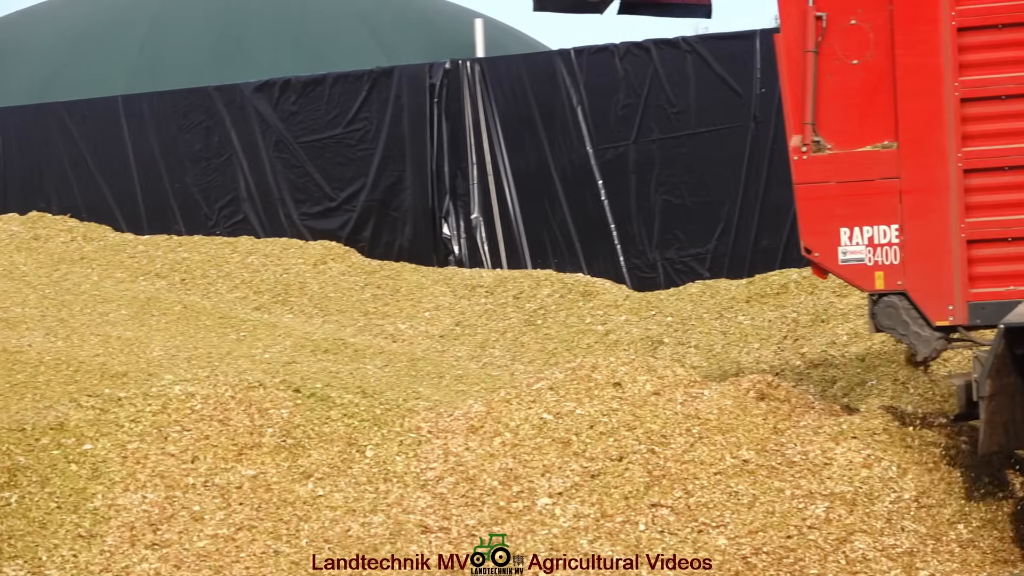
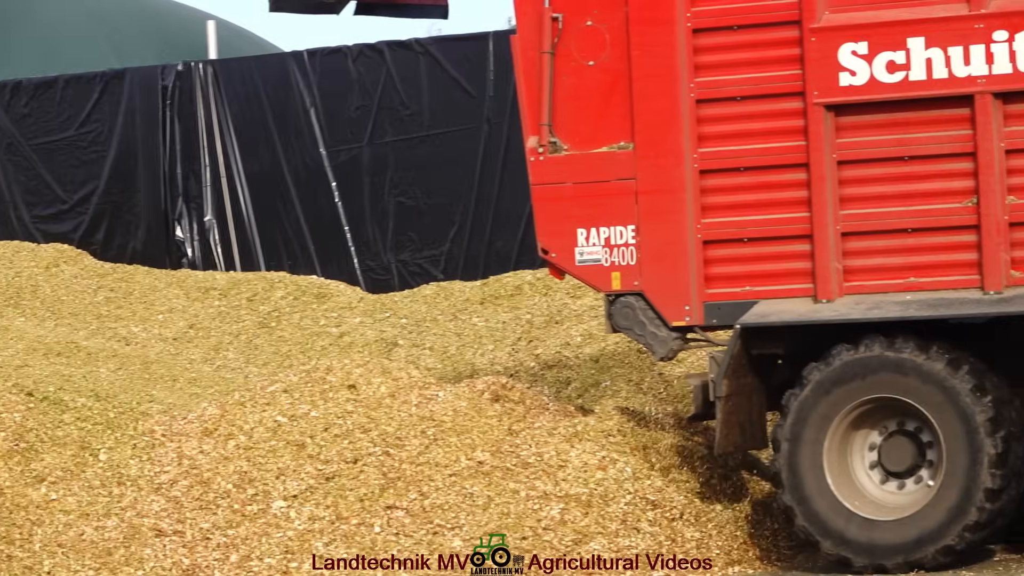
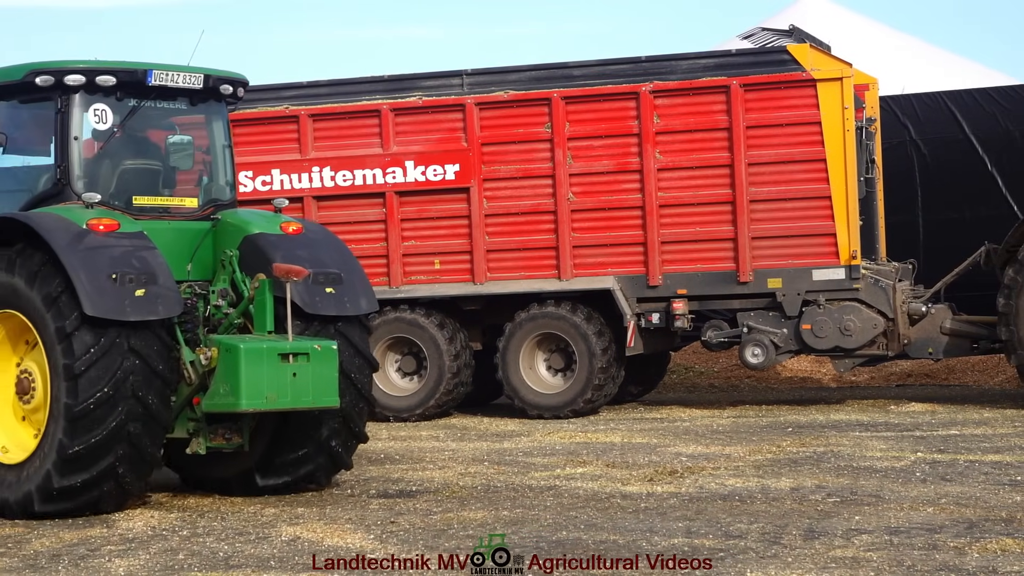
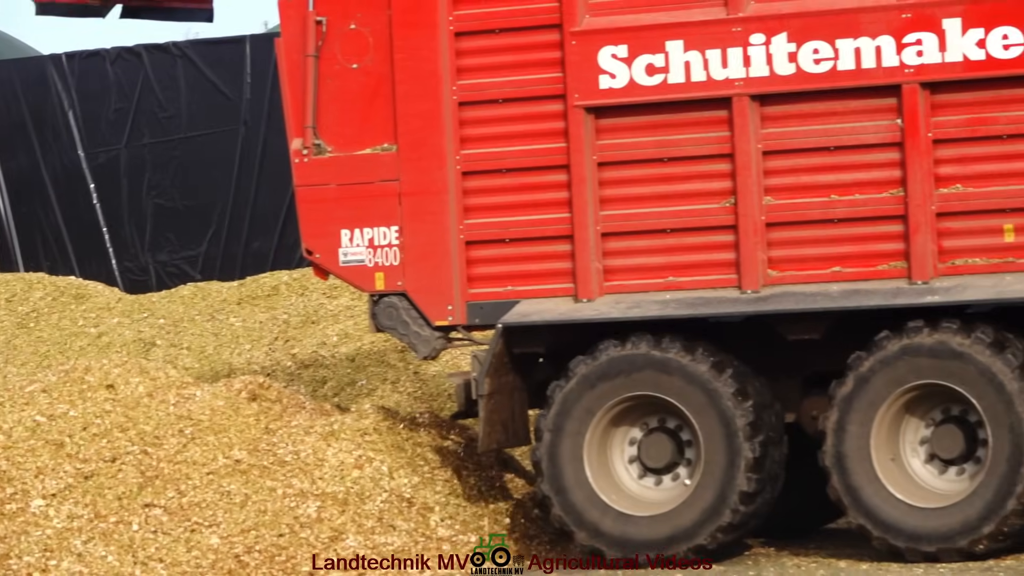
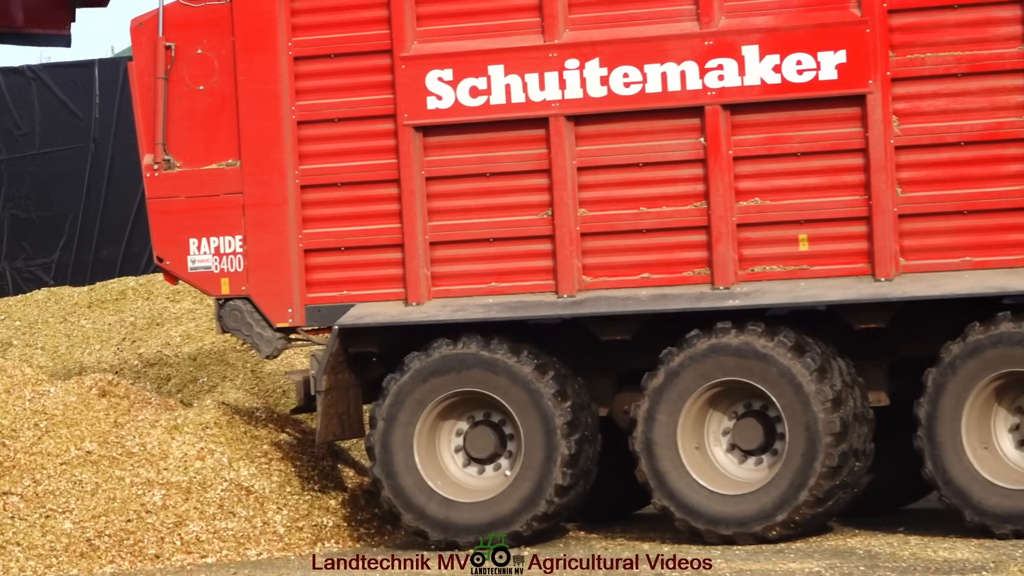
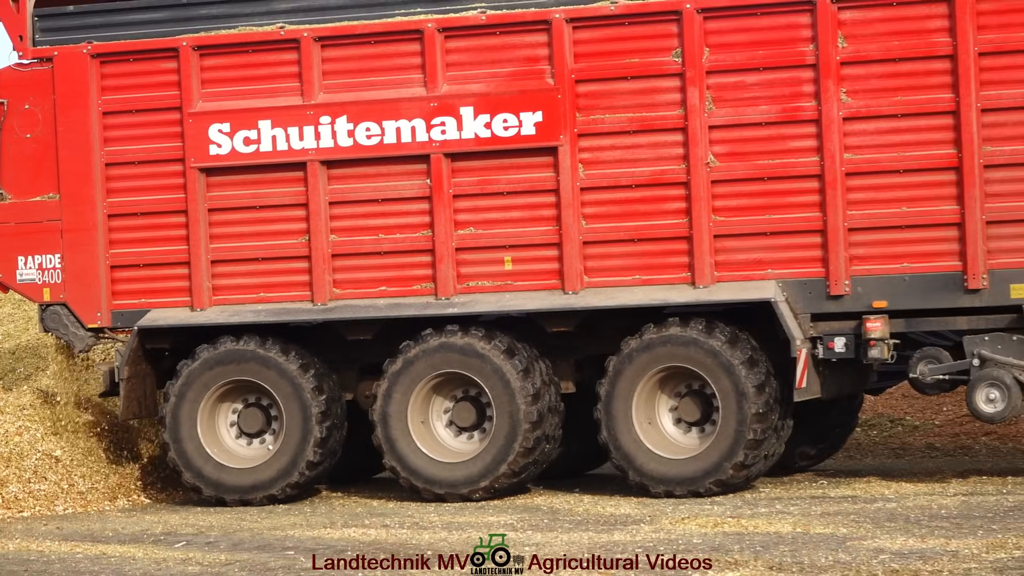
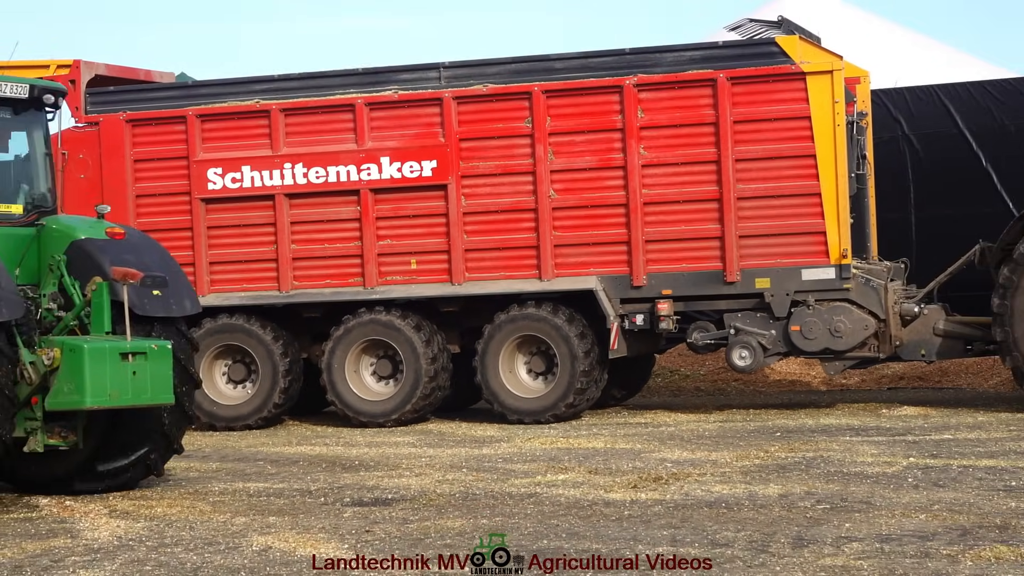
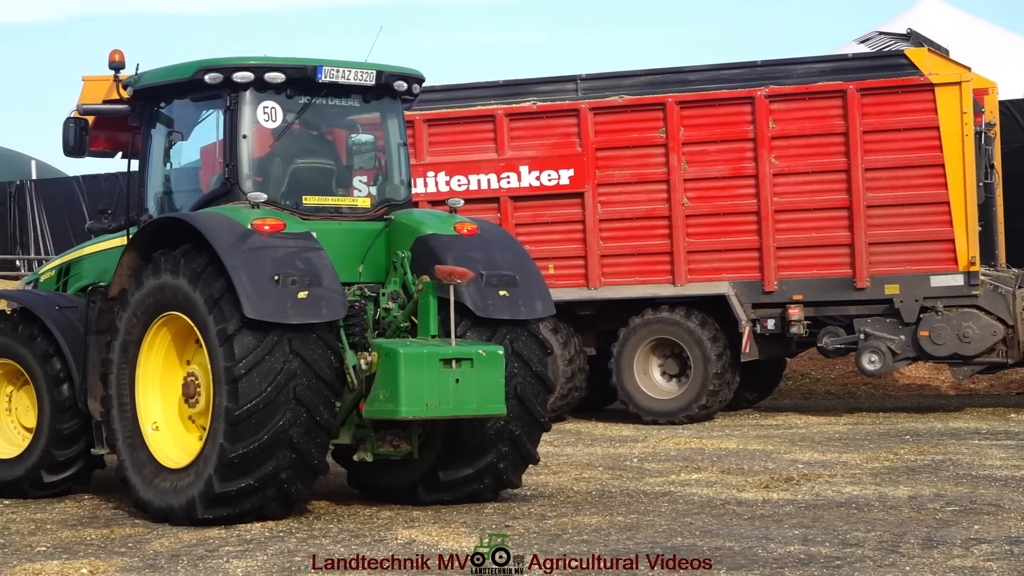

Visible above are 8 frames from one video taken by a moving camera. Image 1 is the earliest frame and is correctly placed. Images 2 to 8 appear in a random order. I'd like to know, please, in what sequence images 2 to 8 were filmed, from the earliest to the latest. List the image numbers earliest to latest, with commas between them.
2, 4, 5, 6, 7, 3, 8
